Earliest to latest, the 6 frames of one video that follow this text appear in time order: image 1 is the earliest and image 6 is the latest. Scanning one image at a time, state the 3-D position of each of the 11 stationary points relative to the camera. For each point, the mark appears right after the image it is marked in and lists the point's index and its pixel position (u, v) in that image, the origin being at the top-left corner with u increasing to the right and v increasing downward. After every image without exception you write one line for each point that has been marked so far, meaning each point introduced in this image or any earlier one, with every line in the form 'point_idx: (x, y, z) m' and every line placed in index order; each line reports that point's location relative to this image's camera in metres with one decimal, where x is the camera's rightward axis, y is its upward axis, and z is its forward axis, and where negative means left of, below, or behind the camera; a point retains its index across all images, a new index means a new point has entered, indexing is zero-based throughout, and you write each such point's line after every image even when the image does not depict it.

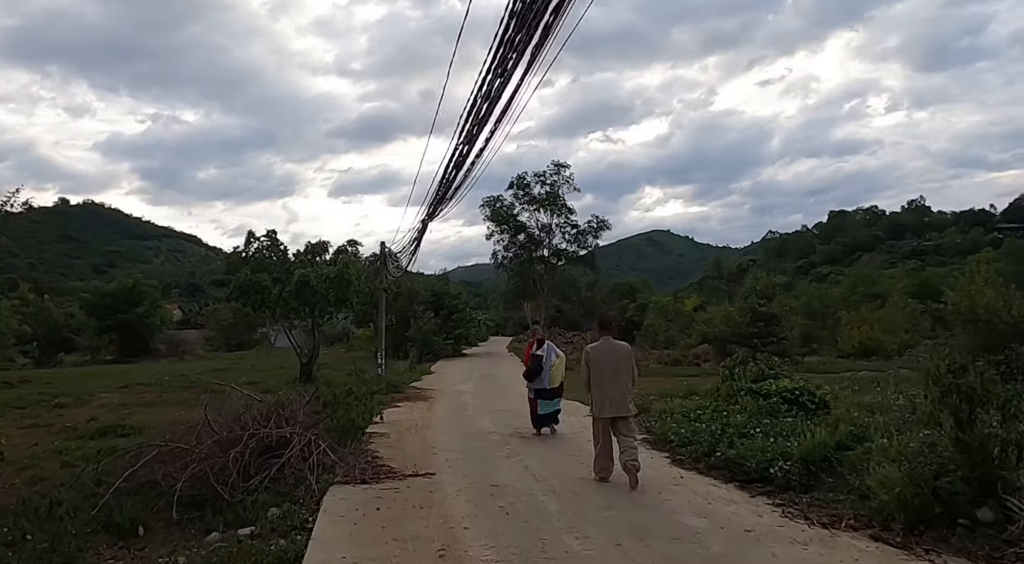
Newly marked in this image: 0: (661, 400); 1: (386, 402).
0: (+3.0, -2.4, +14.7) m
1: (-3.2, -2.9, +17.8) m
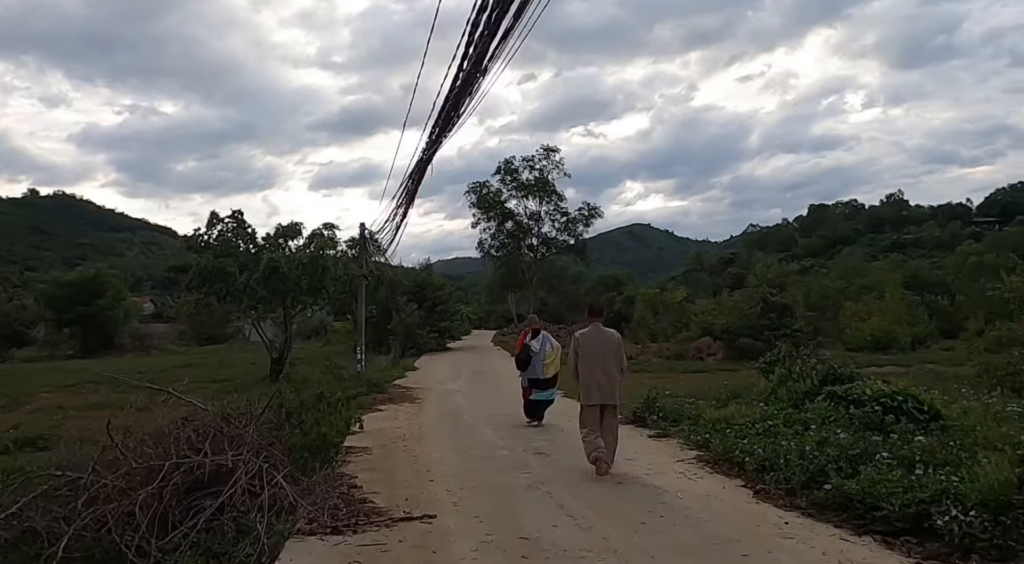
0: (+3.1, -2.0, +12.3) m
1: (-3.1, -2.6, +15.2) m
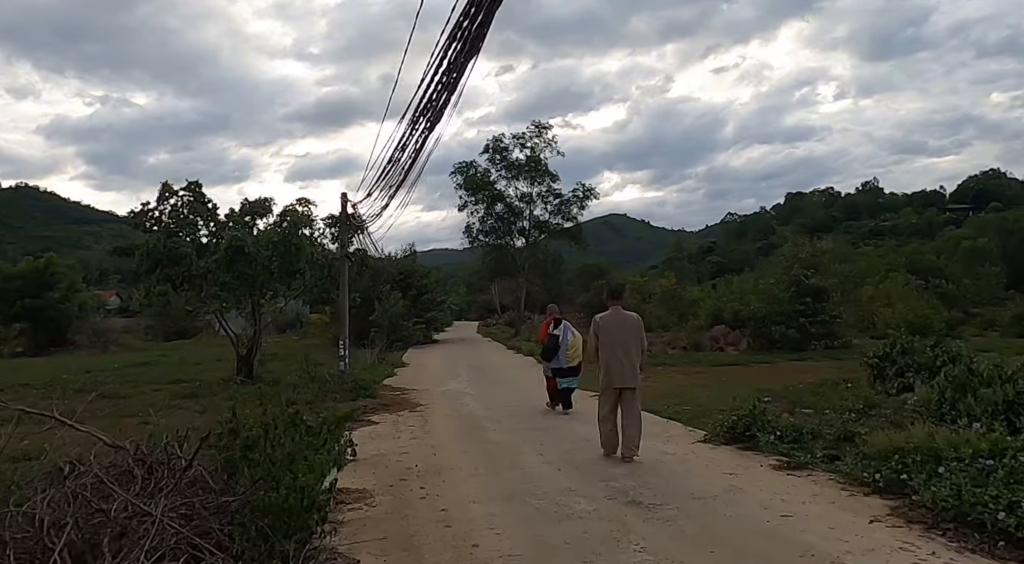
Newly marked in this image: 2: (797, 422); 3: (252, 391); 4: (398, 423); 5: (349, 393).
0: (+3.7, -1.6, +9.0) m
1: (-2.6, -2.2, +11.7) m
2: (+3.4, -1.7, +8.7) m
3: (-6.3, -2.7, +17.6) m
4: (-1.8, -2.2, +11.5) m
5: (-3.5, -2.4, +15.5) m
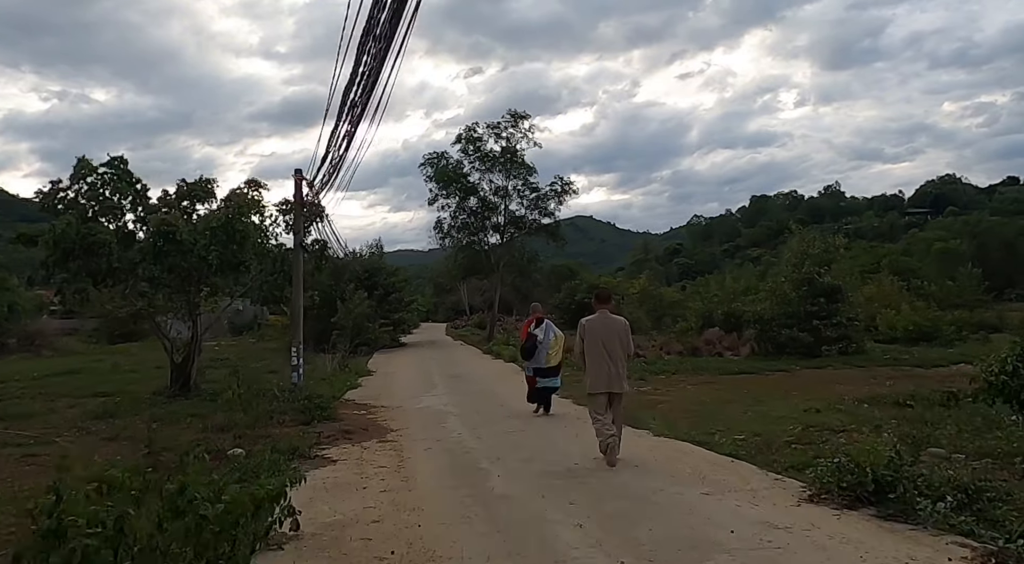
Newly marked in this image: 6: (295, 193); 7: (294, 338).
0: (+3.9, -1.5, +6.3) m
1: (-2.6, -2.1, +8.7) m
2: (+3.6, -1.6, +5.9) m
3: (-6.5, -2.5, +14.4) m
4: (-1.7, -2.1, +8.5) m
5: (-3.6, -2.2, +12.4) m
6: (-5.3, +2.2, +17.6) m
7: (-5.2, -1.4, +17.4) m
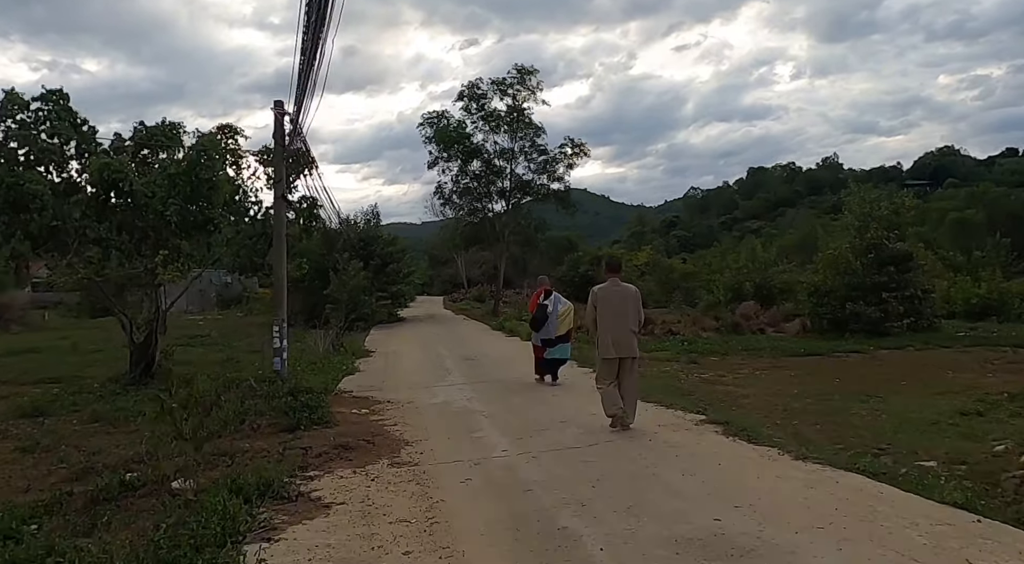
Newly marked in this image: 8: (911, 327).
0: (+4.6, -1.2, +3.3) m
1: (-1.9, -1.7, +5.7) m
2: (+4.3, -1.3, +2.9) m
3: (-5.8, -1.9, +11.3) m
4: (-1.1, -1.7, +5.4) m
5: (-2.9, -1.7, +9.3) m
6: (-4.7, +2.9, +14.4) m
7: (-4.6, -0.6, +14.3) m
8: (+11.0, -1.2, +19.9) m
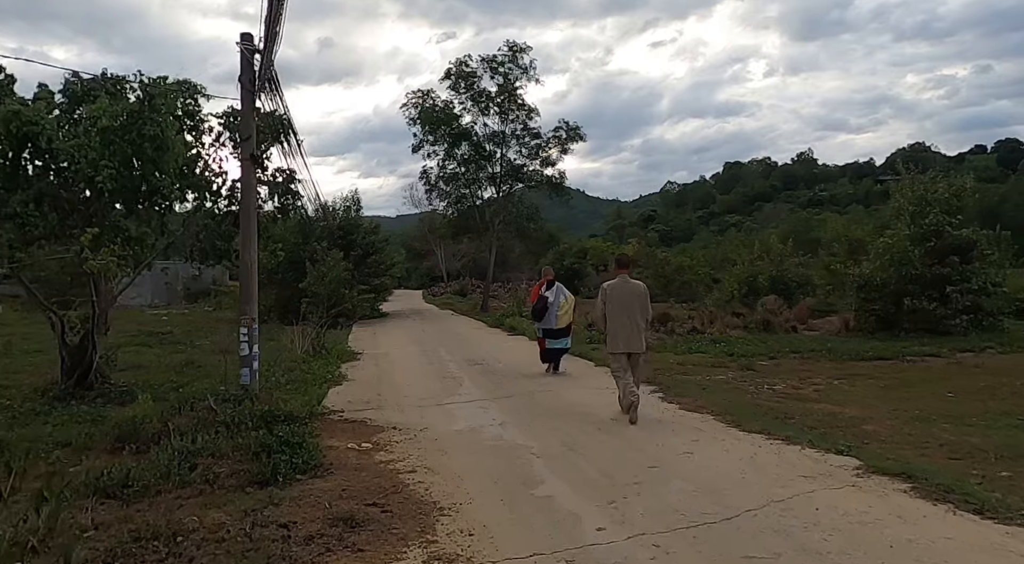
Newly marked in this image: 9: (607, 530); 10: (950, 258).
0: (+5.4, -1.2, +0.7) m
1: (-1.2, -1.6, +2.9) m
2: (+5.1, -1.2, +0.3) m
3: (-5.3, -1.8, +8.4) m
4: (-0.3, -1.6, +2.7) m
5: (-2.3, -1.6, +6.5) m
6: (-4.2, +3.1, +11.5) m
7: (-4.2, -0.5, +11.5) m
8: (+11.2, -1.1, +17.6) m
9: (+0.7, -1.7, +4.7) m
10: (+10.6, +0.6, +17.7) m
